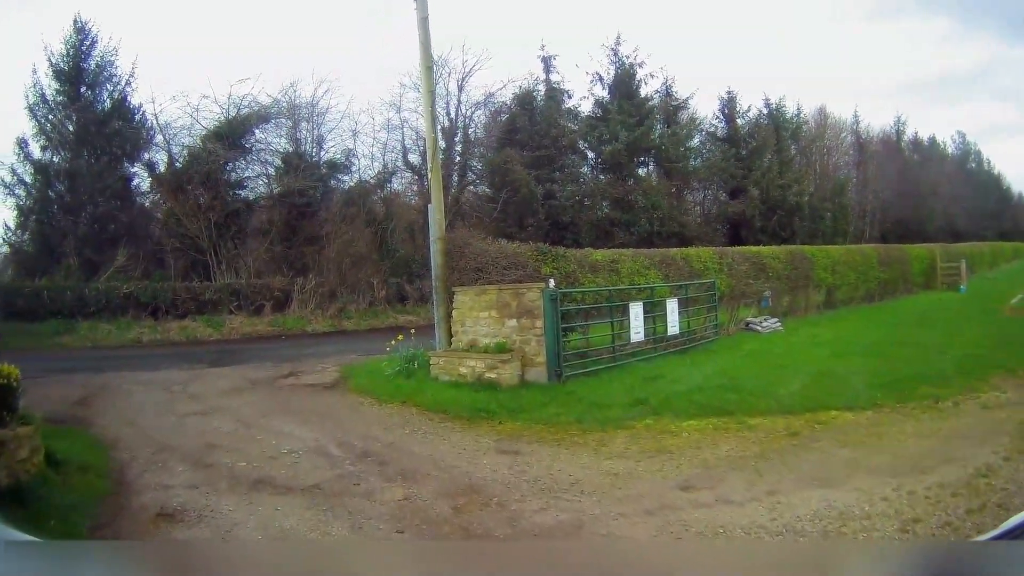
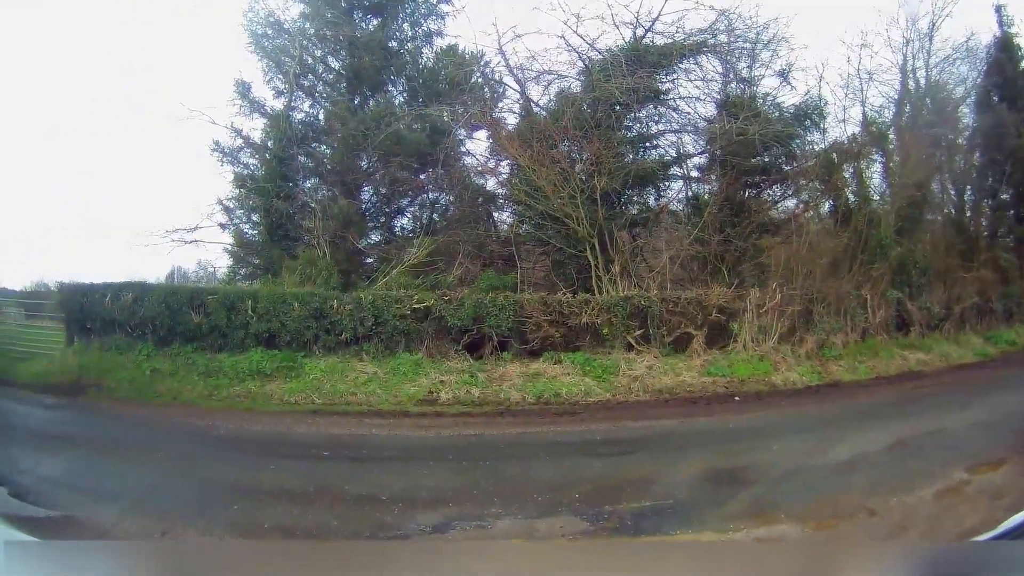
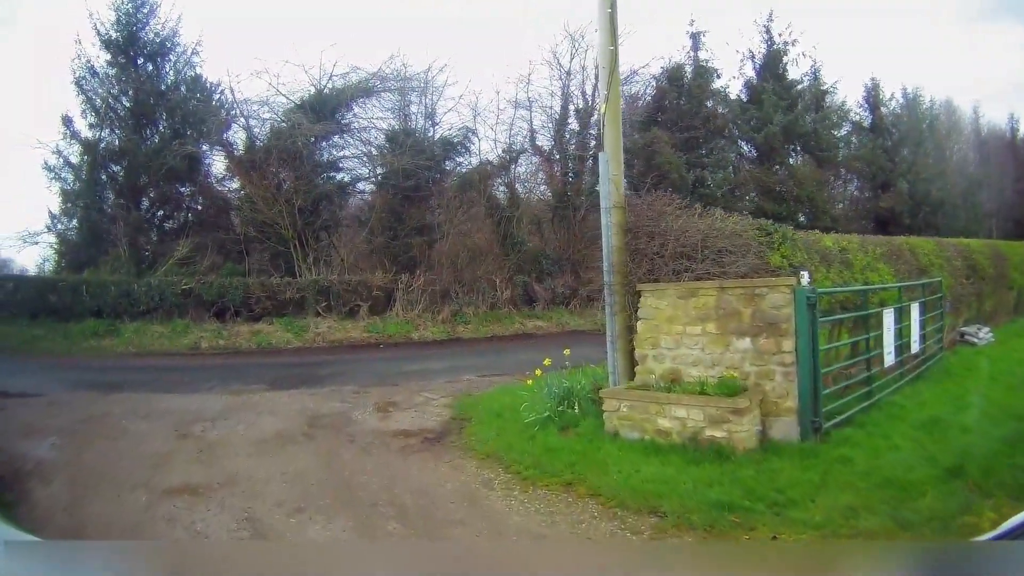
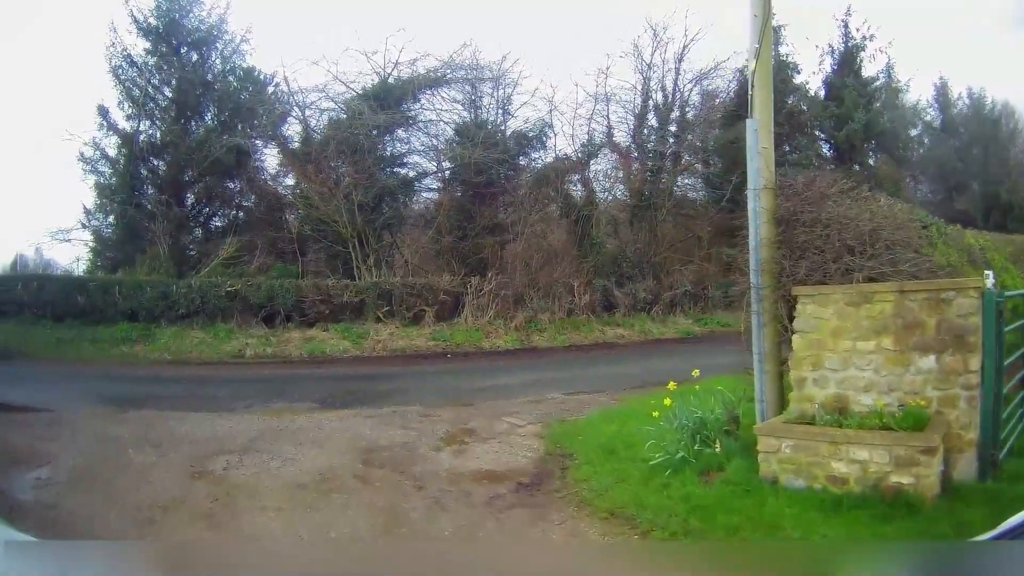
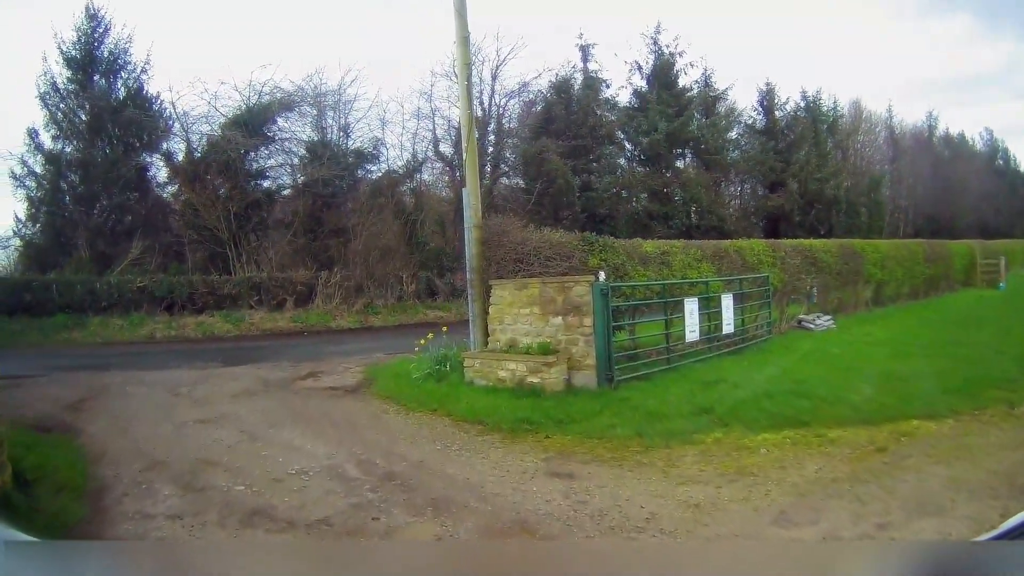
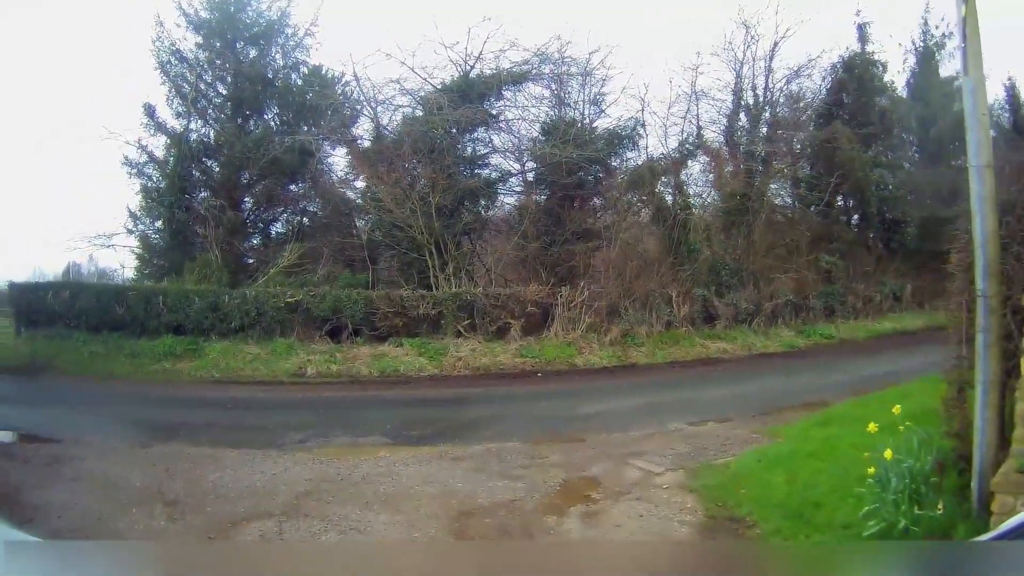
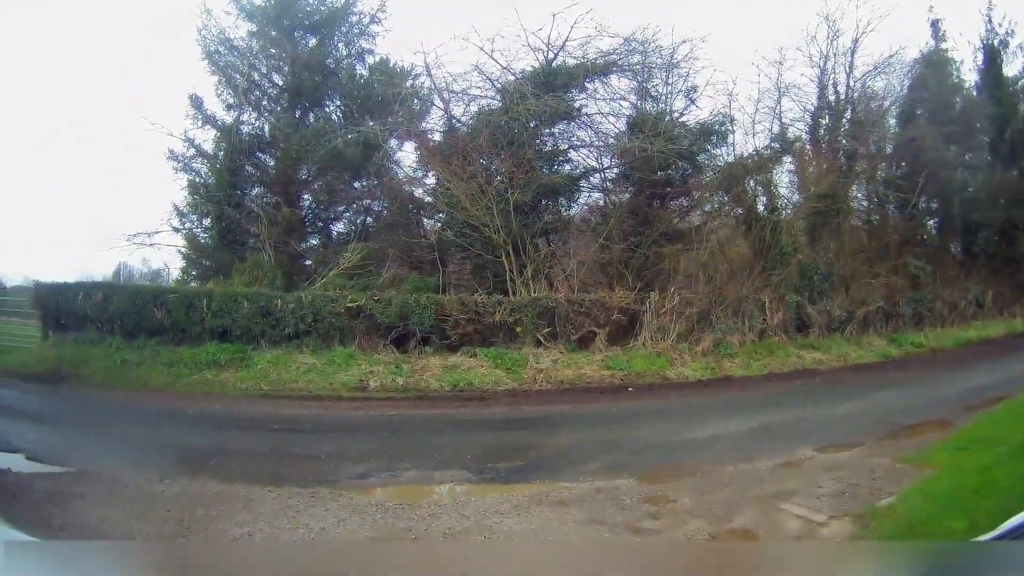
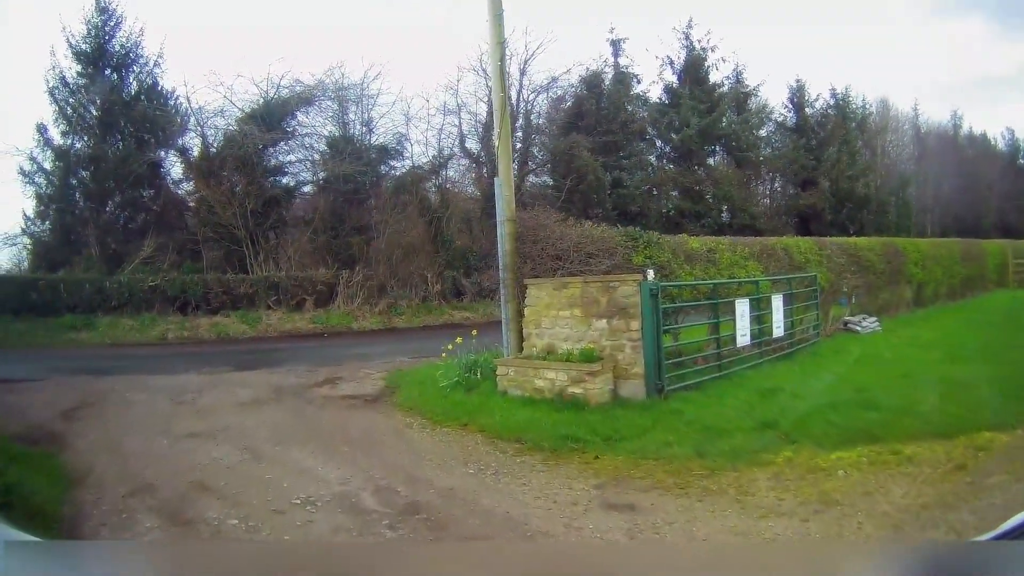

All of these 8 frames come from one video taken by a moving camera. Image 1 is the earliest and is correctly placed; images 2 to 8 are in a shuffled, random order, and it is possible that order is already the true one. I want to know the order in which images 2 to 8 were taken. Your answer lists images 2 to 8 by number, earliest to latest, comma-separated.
5, 8, 3, 4, 6, 7, 2
